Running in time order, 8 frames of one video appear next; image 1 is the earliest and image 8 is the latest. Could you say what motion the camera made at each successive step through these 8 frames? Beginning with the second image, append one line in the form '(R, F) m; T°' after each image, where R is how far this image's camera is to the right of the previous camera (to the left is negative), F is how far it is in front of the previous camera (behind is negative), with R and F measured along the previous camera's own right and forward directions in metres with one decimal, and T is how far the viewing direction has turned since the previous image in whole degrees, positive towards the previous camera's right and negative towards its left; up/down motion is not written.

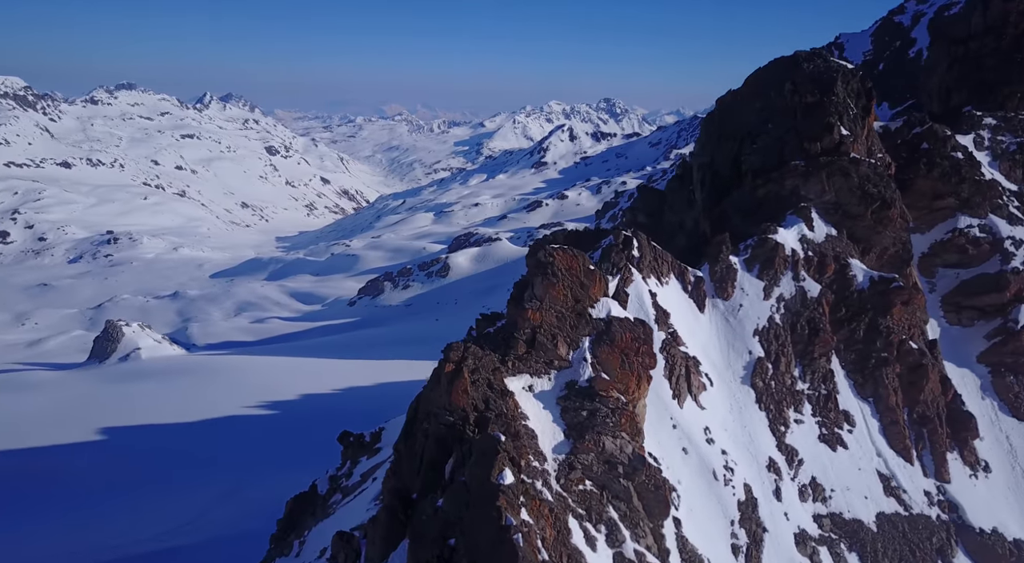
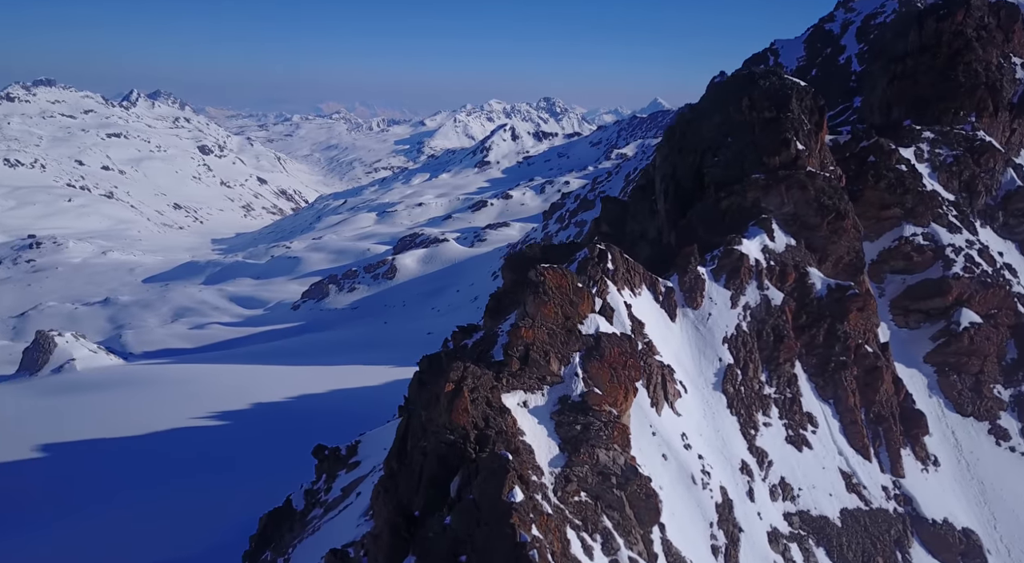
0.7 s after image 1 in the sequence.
(-2.5, -1.1) m; +5°
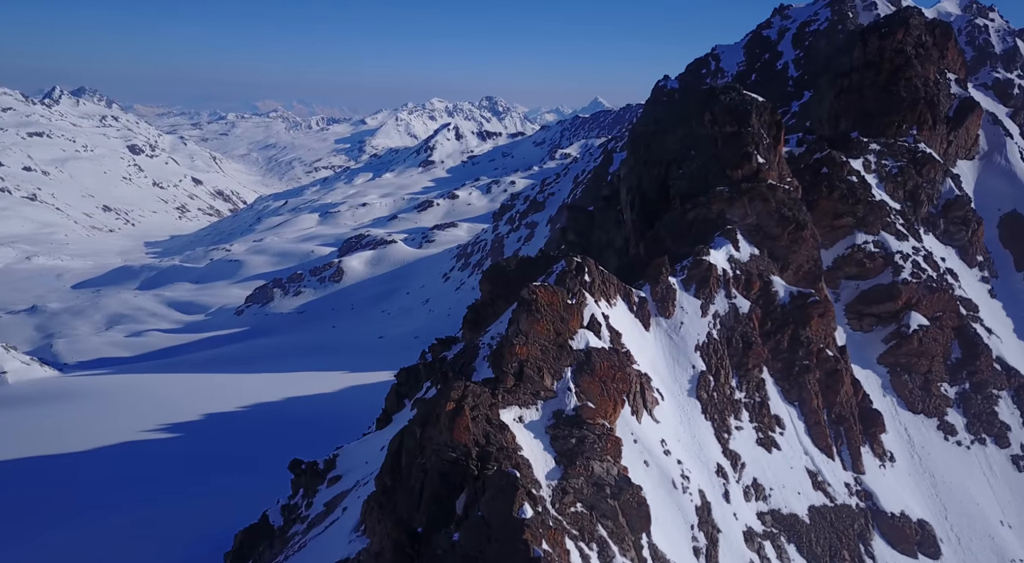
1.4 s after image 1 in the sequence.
(-2.6, -1.1) m; +4°
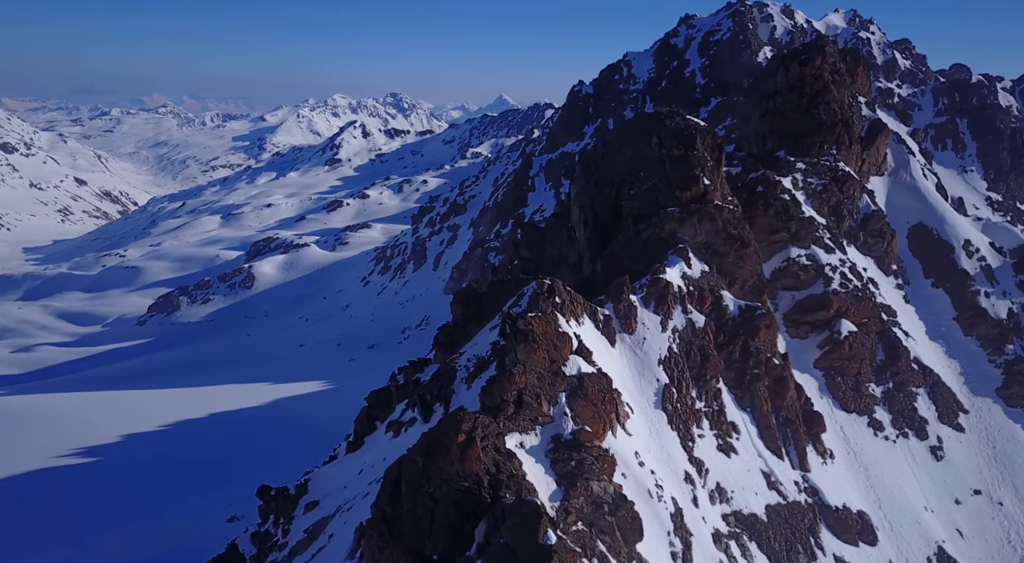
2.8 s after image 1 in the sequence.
(-5.0, -1.6) m; +7°
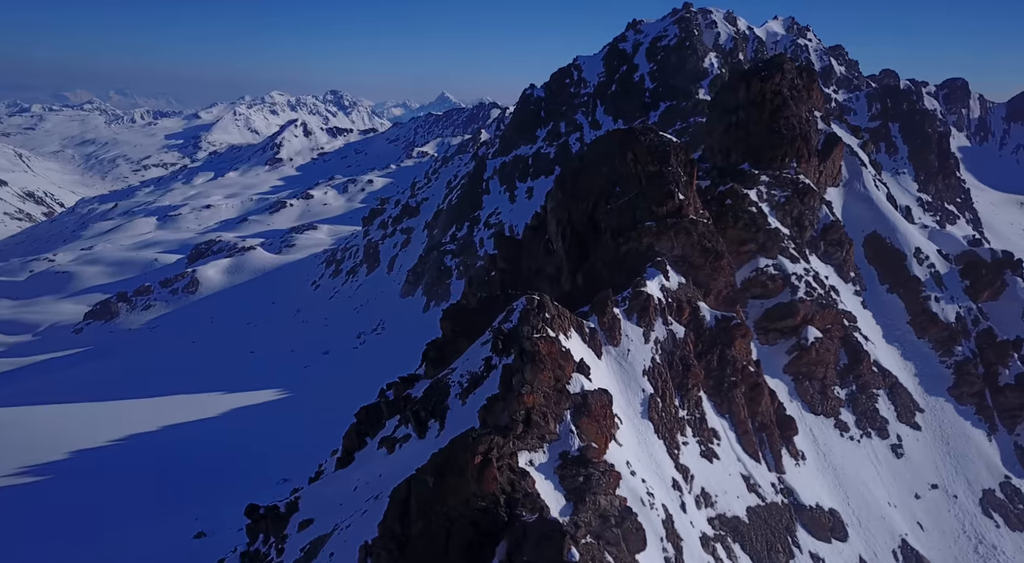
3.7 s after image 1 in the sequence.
(-3.6, -1.1) m; +5°
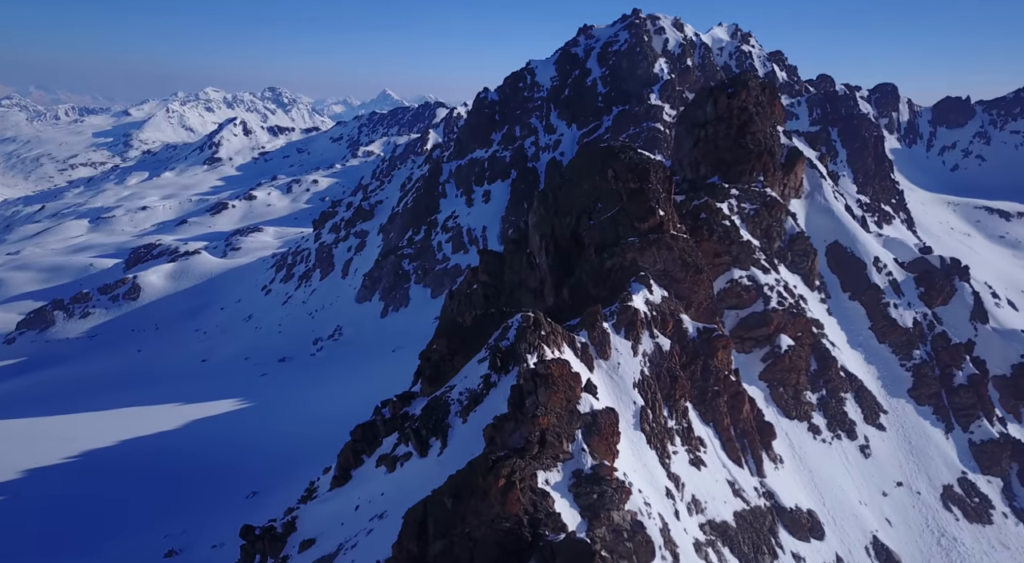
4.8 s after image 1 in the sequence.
(-4.1, -1.0) m; +5°
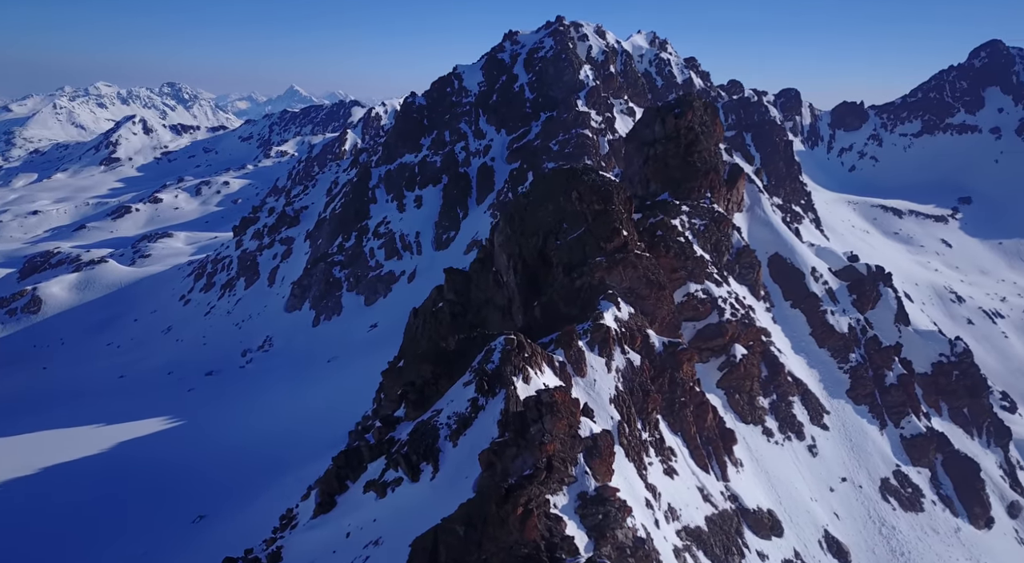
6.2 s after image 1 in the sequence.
(-5.5, -1.1) m; +7°
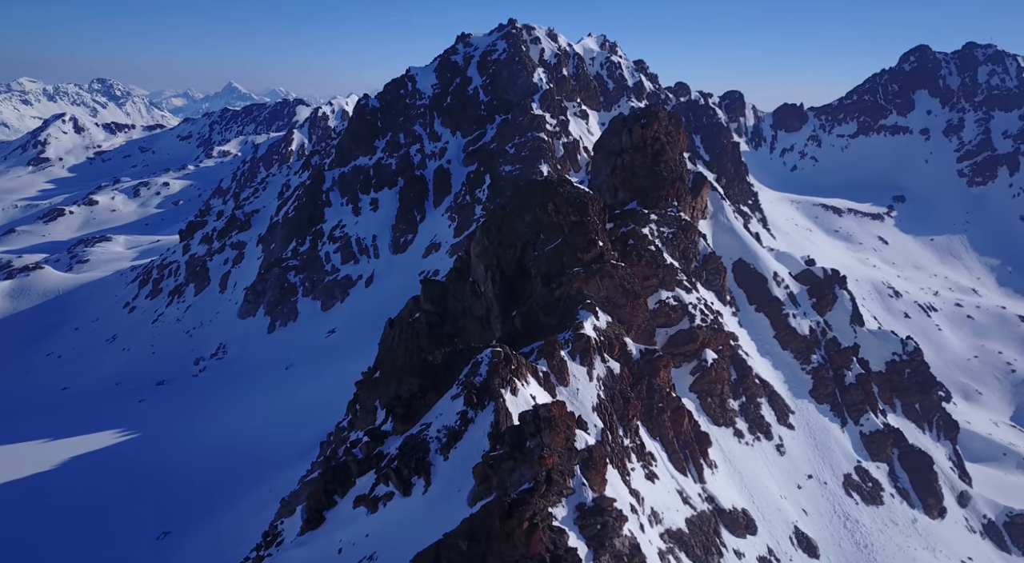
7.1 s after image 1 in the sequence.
(-3.2, -0.6) m; +4°
